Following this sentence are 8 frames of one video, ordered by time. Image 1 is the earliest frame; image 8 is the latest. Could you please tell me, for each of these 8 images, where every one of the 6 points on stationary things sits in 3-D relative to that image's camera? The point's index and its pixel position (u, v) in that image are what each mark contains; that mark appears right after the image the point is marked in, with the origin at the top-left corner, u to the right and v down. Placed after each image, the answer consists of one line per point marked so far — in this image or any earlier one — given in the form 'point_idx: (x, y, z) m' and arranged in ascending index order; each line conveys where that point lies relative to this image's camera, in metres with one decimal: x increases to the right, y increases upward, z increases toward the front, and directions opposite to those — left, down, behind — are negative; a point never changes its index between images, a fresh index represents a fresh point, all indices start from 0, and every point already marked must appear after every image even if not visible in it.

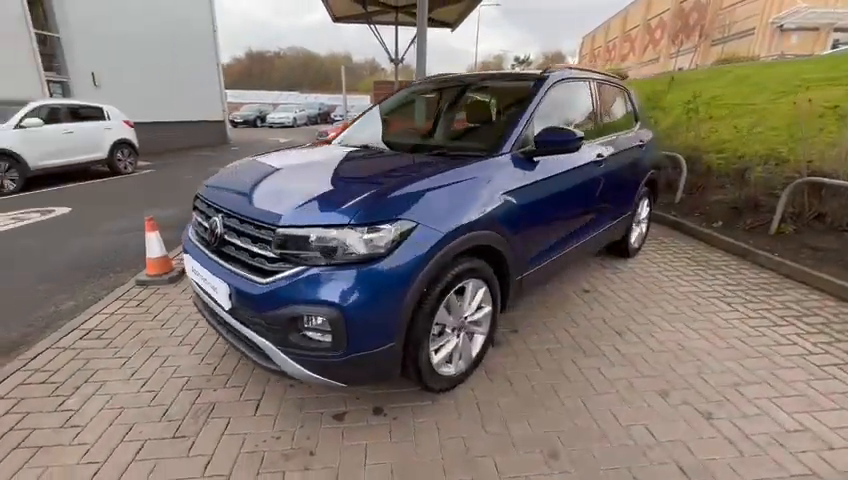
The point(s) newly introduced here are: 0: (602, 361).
0: (+1.3, -0.9, +2.9) m
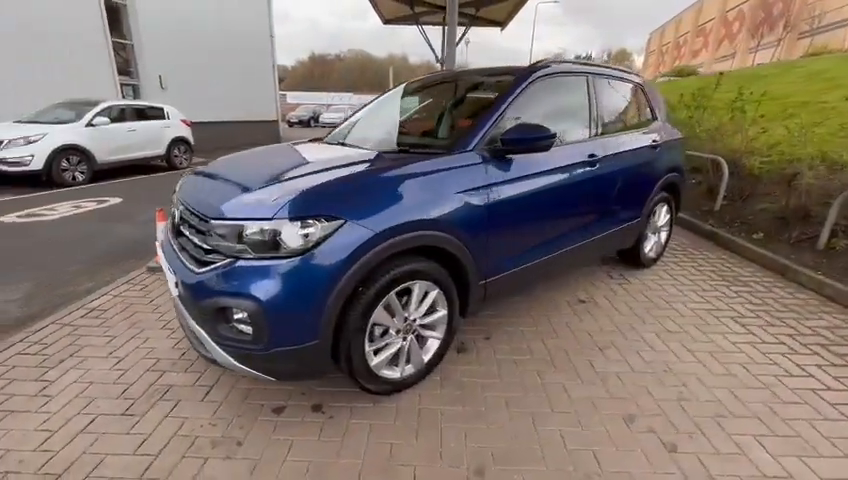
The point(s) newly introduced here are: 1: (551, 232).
0: (+1.0, -0.9, +2.7) m
1: (+1.0, +0.1, +3.2) m
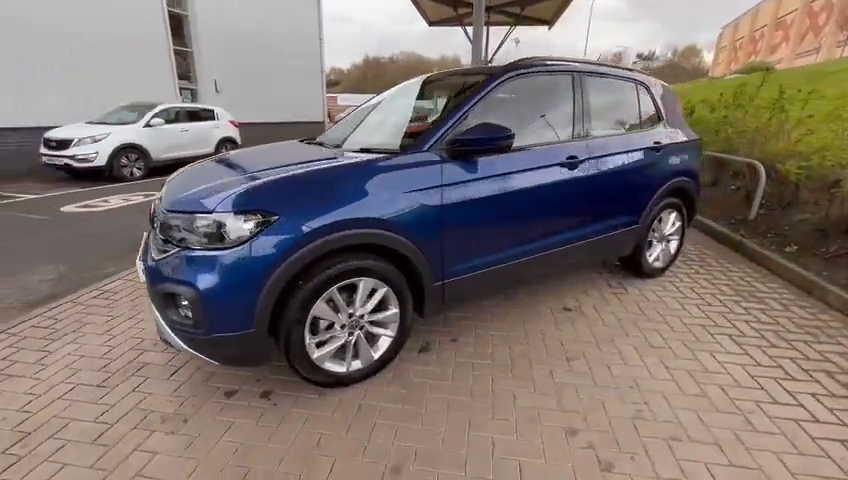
0: (+0.7, -1.0, +2.6) m
1: (+0.8, 0.0, +3.1) m
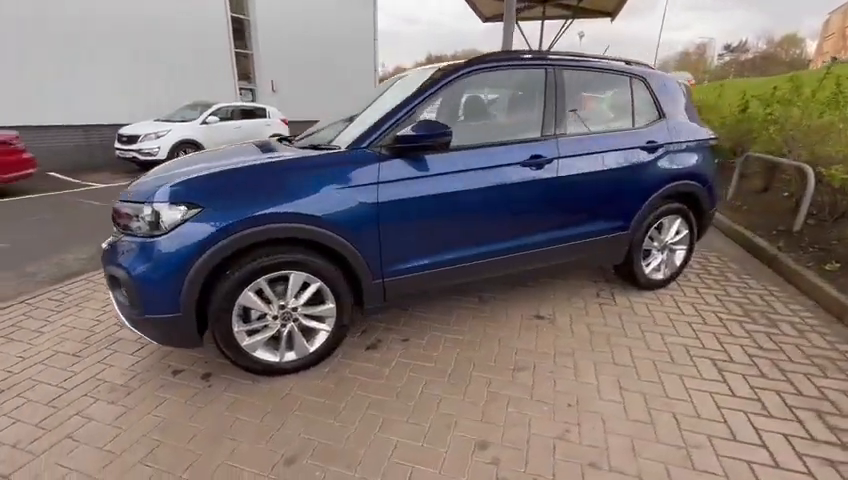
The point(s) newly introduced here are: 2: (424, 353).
0: (+0.2, -1.0, +2.5) m
1: (+0.4, 0.0, +3.0) m
2: (0.0, -0.8, +2.9) m
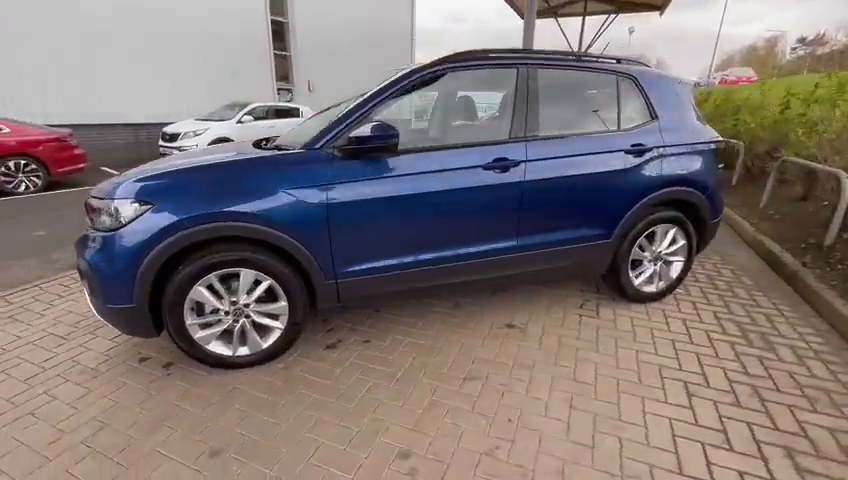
0: (-0.2, -1.0, +2.5) m
1: (+0.2, 0.0, +2.9) m
2: (-0.3, -0.8, +2.9) m
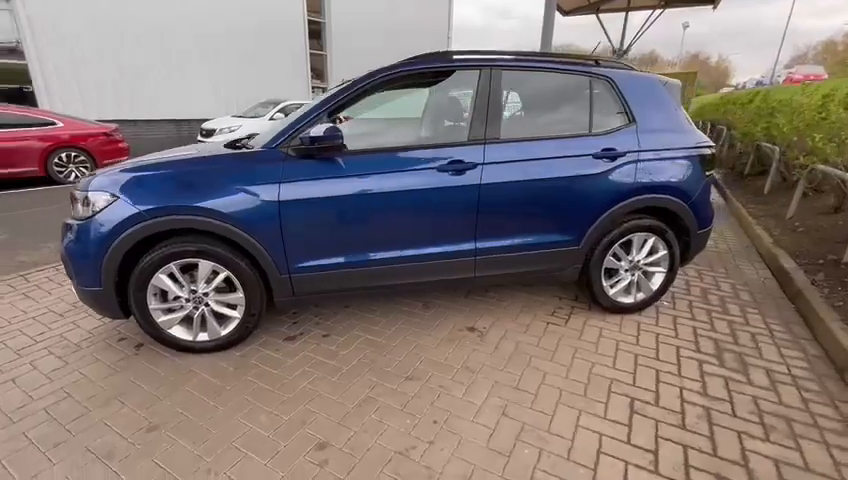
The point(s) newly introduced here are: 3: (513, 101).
0: (-0.6, -1.0, +2.5) m
1: (-0.2, 0.0, +3.0) m
2: (-0.7, -0.8, +3.0) m
3: (+0.7, +1.1, +3.0) m
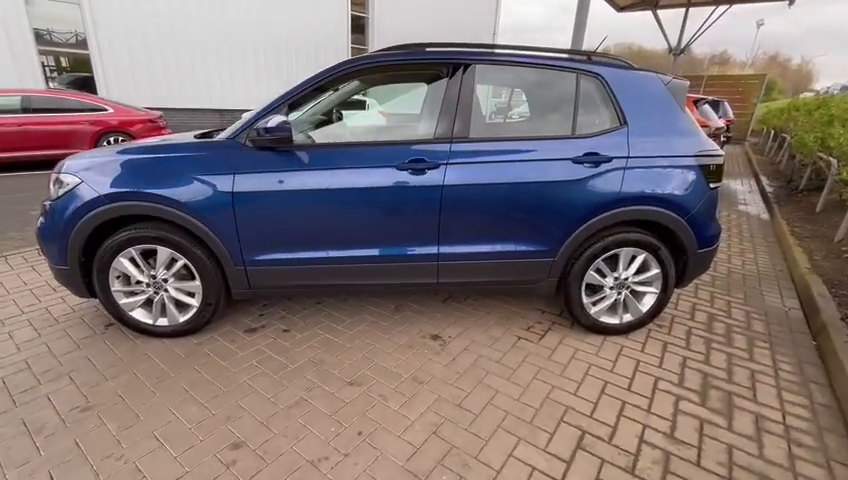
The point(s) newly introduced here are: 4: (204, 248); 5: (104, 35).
0: (-1.0, -0.9, +2.5) m
1: (-0.5, 0.0, +2.8) m
2: (-1.0, -0.8, +2.9) m
3: (+0.5, +1.0, +2.8) m
4: (-1.5, -0.1, +2.8) m
5: (-8.7, +5.6, +10.7) m
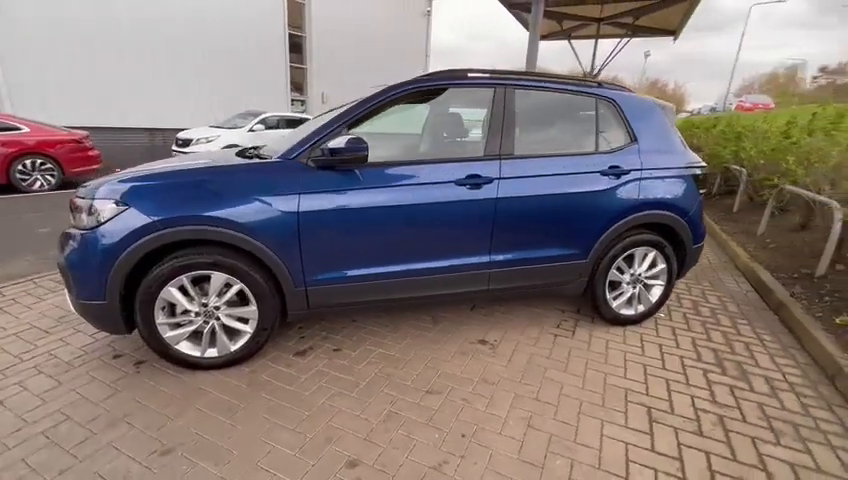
0: (-0.4, -1.0, +2.5) m
1: (0.0, -0.1, +3.0) m
2: (-0.6, -0.9, +2.9) m
3: (+0.8, +1.0, +3.1) m
4: (-1.1, -0.2, +2.7) m
5: (-9.8, +4.7, +9.4) m
